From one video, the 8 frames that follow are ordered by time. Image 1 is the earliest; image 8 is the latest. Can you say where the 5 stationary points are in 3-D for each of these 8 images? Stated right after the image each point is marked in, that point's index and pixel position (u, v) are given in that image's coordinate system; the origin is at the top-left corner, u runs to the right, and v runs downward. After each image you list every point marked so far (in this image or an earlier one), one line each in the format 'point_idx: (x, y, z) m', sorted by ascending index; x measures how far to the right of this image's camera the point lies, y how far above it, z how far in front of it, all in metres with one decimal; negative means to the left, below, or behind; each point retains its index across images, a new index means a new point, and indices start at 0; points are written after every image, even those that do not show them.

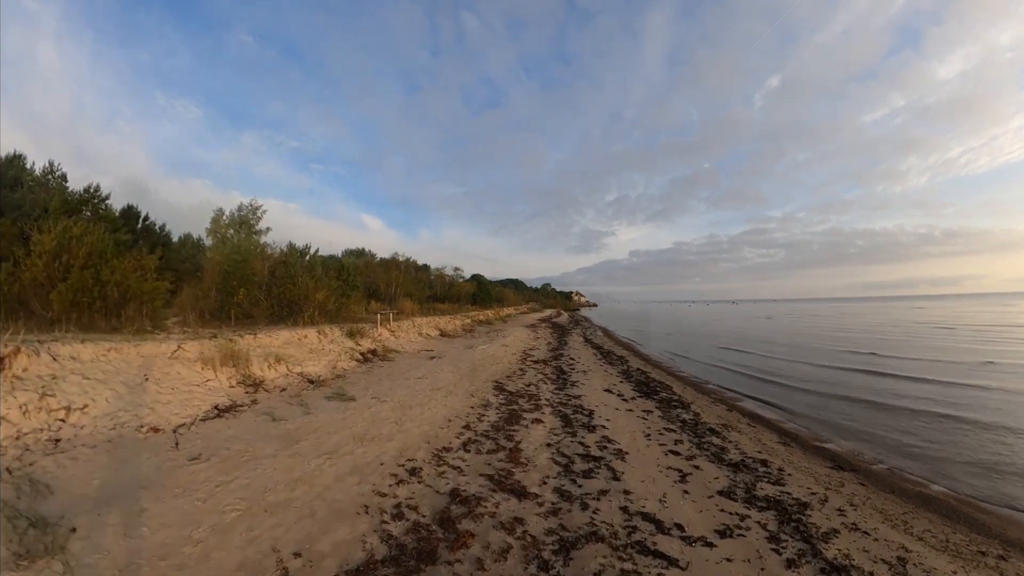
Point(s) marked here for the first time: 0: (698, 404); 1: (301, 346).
0: (+9.9, -6.4, +17.2) m
1: (-9.9, -2.7, +15.7) m
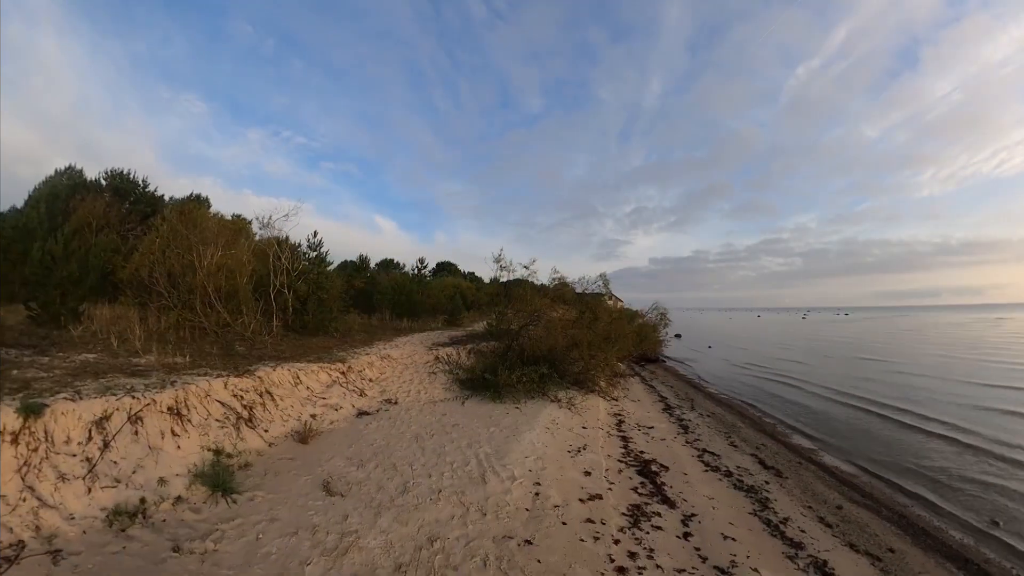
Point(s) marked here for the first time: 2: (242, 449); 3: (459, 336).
0: (+10.1, -6.5, +14.6) m
1: (-9.7, -2.5, +13.1) m
2: (-6.4, -3.9, +7.9) m
3: (-2.6, -2.3, +16.3) m
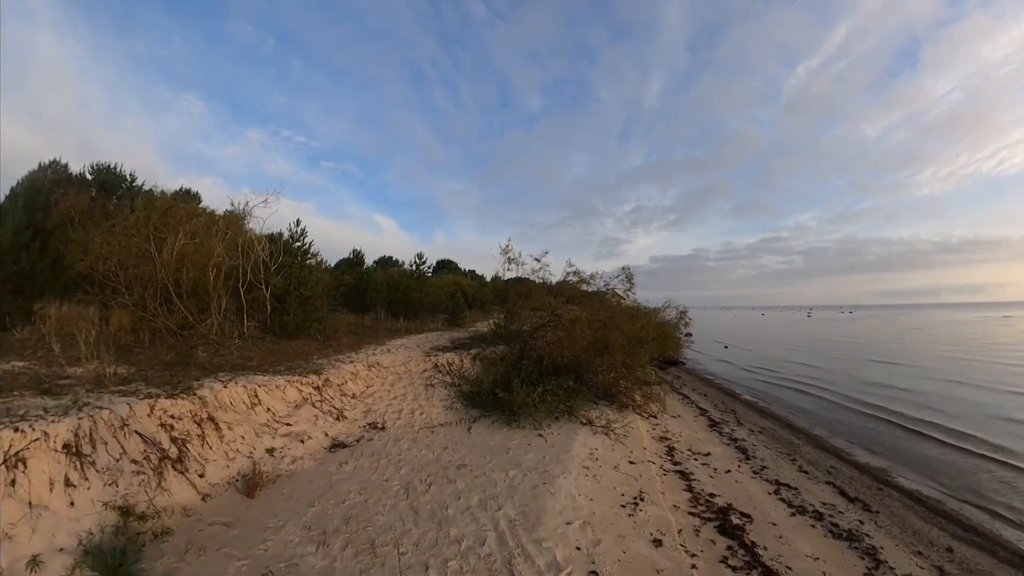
0: (+10.6, -6.3, +12.4) m
1: (-9.2, -2.4, +10.9) m
2: (-5.9, -3.7, +5.7) m
3: (-2.1, -2.1, +14.0) m
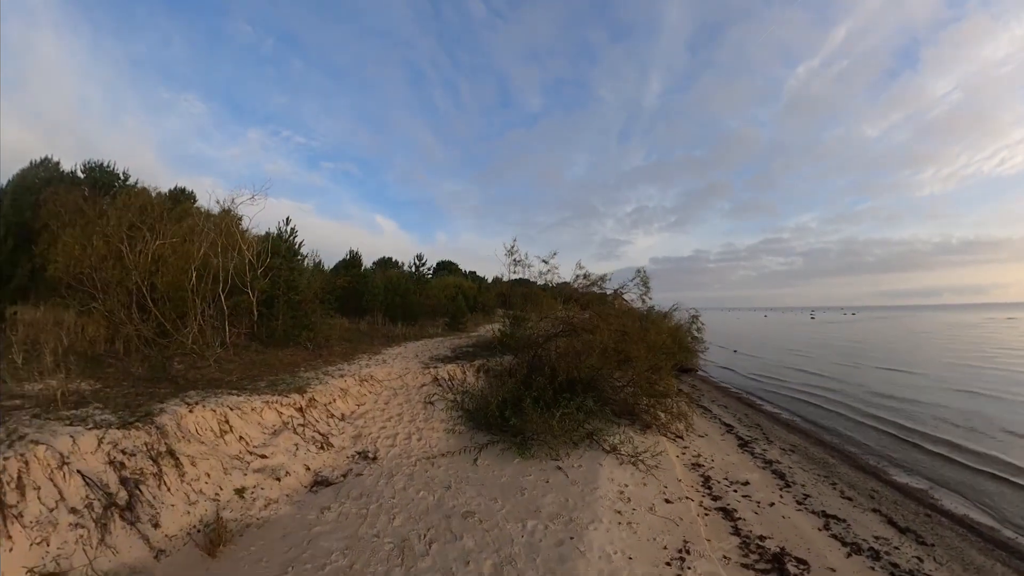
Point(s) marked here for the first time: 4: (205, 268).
0: (+10.8, -6.4, +11.3) m
1: (-8.9, -2.5, +9.8) m
2: (-5.6, -3.8, +4.6) m
3: (-1.8, -2.3, +12.9) m
4: (-11.1, +0.7, +12.2) m
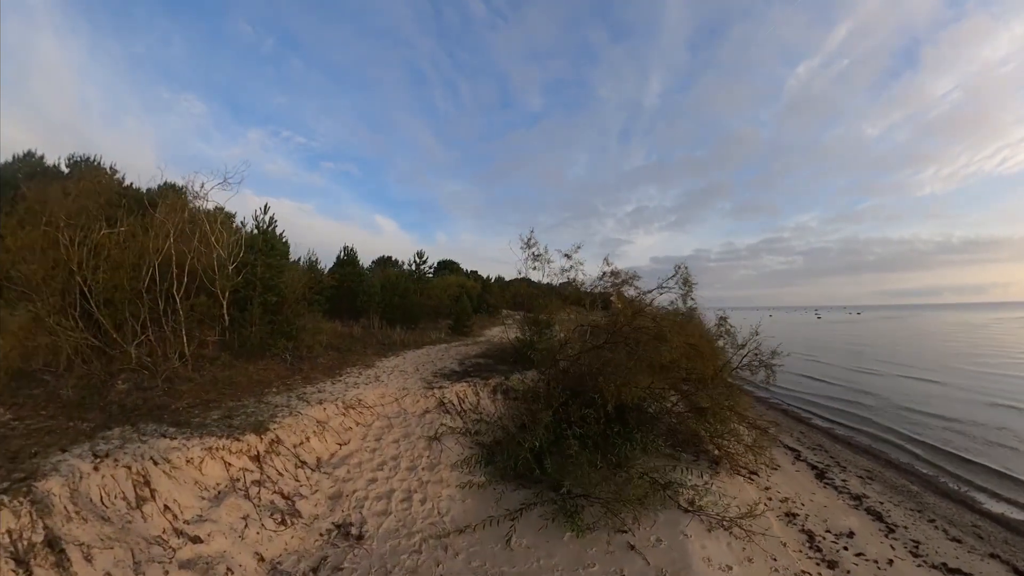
0: (+11.5, -6.4, +9.2) m
1: (-8.3, -2.5, +7.7) m
2: (-5.0, -3.8, +2.5) m
3: (-1.2, -2.3, +10.9) m
4: (-10.4, +0.8, +10.1) m
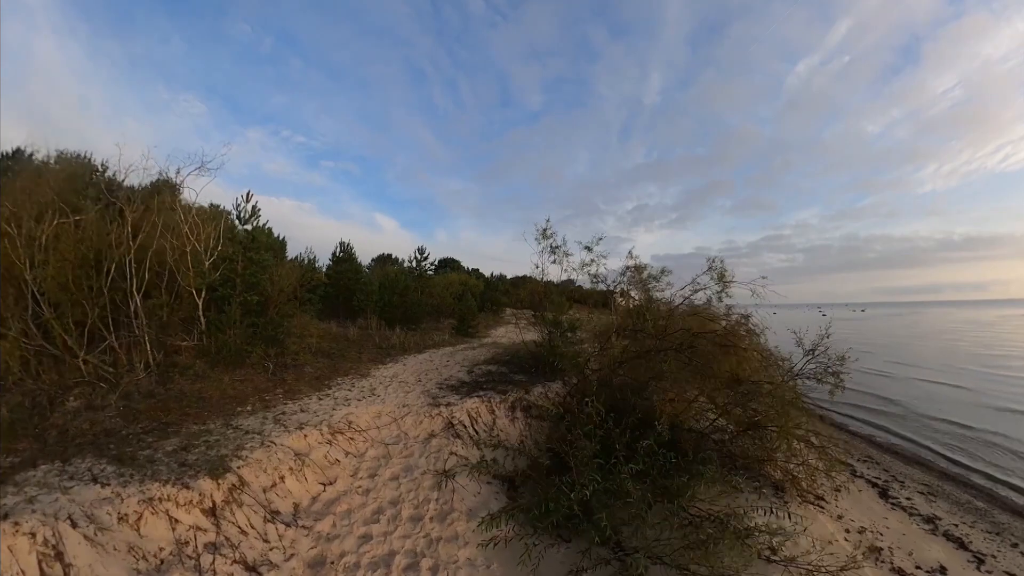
0: (+12.0, -6.3, +7.9) m
1: (-7.8, -2.4, +6.4) m
2: (-4.5, -3.8, +1.2) m
3: (-0.7, -2.2, +9.6) m
4: (-10.0, +0.8, +8.8) m
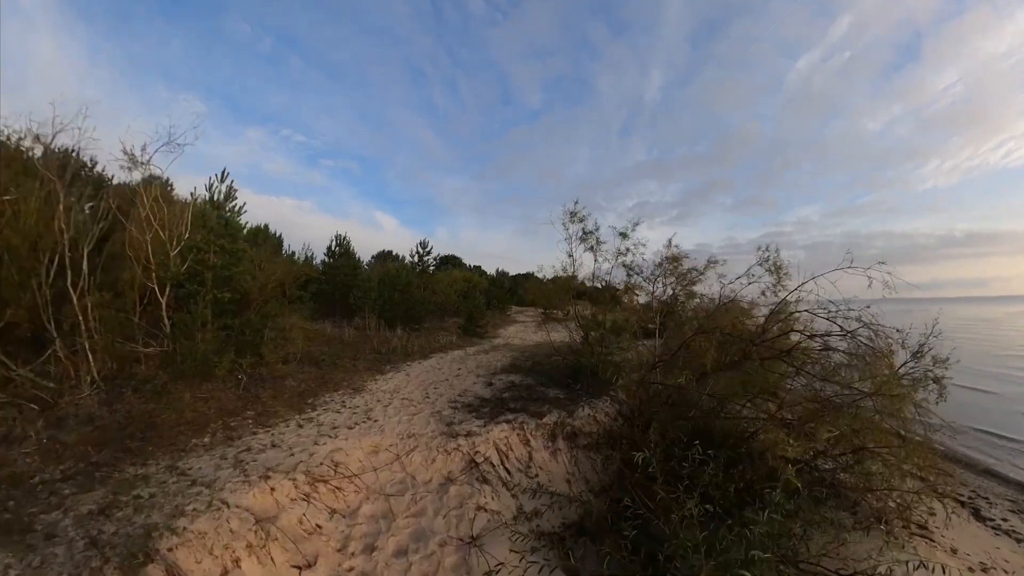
0: (+12.6, -6.1, +6.3) m
1: (-7.2, -2.3, +4.8) m
2: (-3.9, -3.7, -0.4) m
3: (-0.1, -2.0, +7.9) m
4: (-9.4, +0.9, +7.1) m
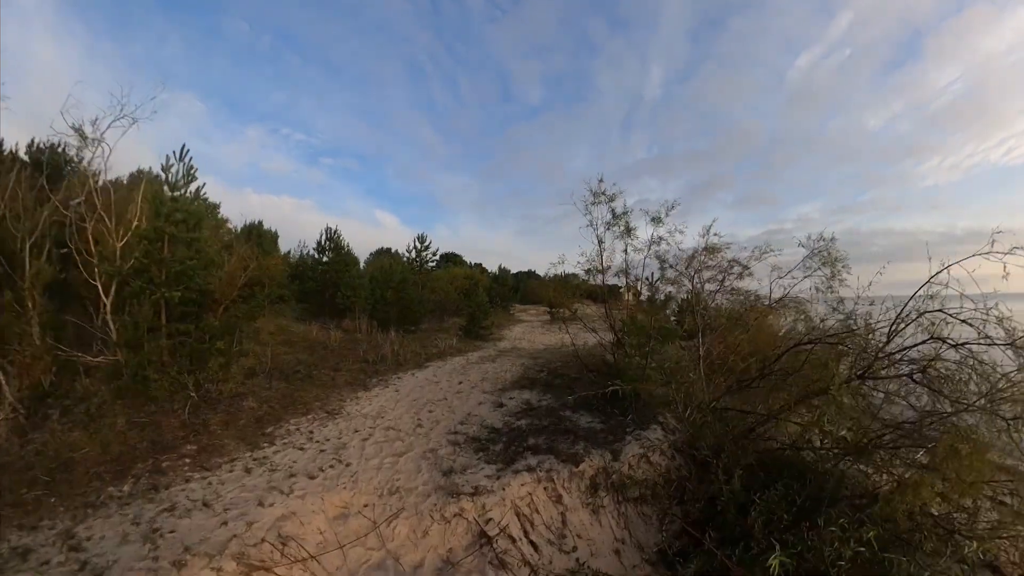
0: (+12.9, -6.0, +4.9) m
1: (-7.0, -2.3, +3.4) m
2: (-3.7, -3.7, -1.8) m
3: (+0.1, -1.9, +6.5) m
4: (-9.1, +1.0, +5.7) m
